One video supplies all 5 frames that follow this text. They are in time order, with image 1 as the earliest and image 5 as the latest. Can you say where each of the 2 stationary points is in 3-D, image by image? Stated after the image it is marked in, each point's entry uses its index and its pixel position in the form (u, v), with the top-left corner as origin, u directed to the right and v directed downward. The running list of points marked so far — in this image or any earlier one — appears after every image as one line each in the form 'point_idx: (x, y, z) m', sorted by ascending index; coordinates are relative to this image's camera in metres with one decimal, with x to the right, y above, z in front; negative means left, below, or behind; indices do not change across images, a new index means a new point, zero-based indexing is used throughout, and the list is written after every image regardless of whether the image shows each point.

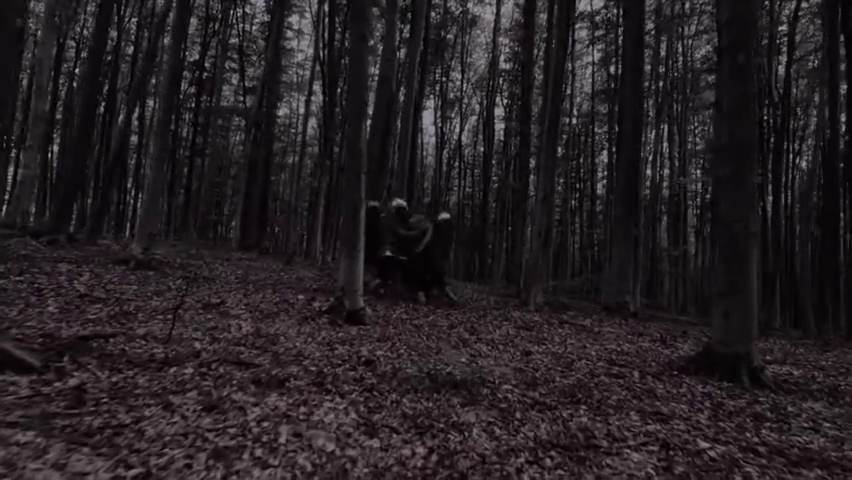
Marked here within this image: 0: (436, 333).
0: (+0.1, -1.2, +7.7) m
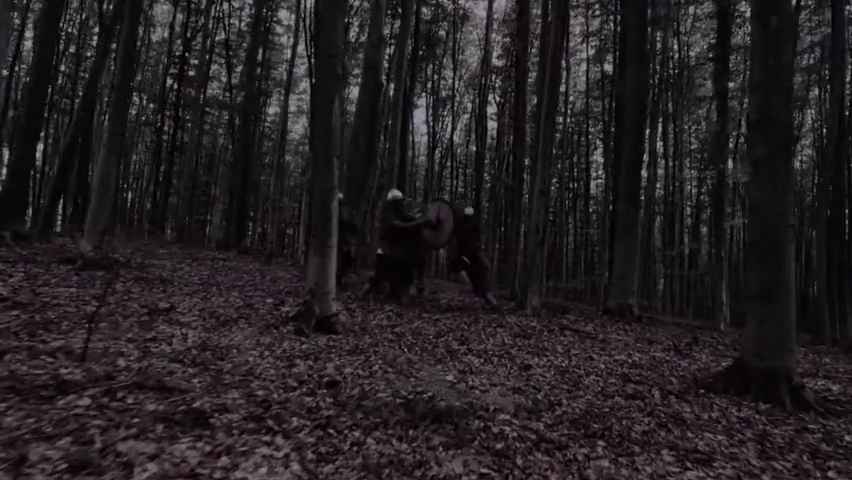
0: (-0.1, -1.1, +6.6) m
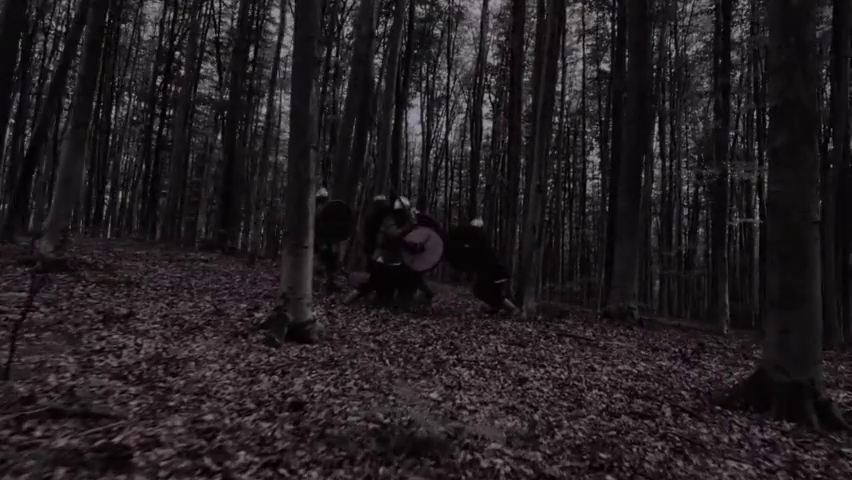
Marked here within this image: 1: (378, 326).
0: (-0.2, -1.1, +6.0) m
1: (-0.6, -1.1, +7.5) m
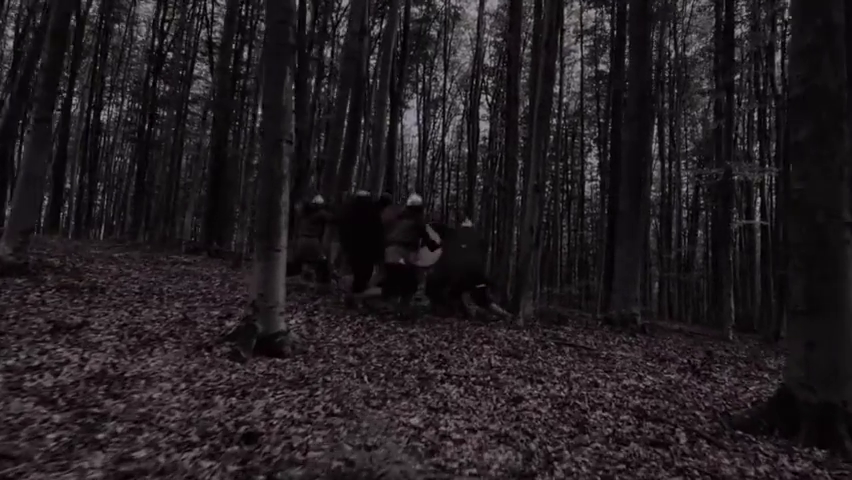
0: (-0.4, -1.1, +5.4) m
1: (-0.7, -1.1, +6.9) m
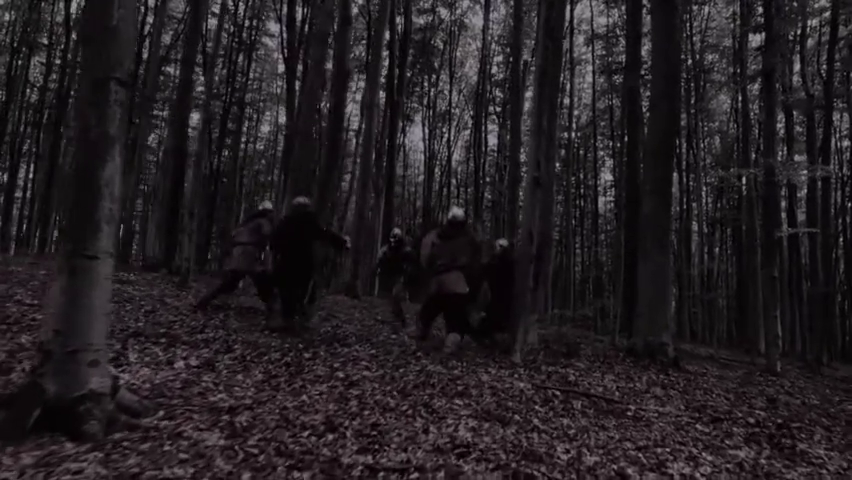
0: (-0.8, -1.1, +3.1) m
1: (-1.2, -1.1, +4.6) m
